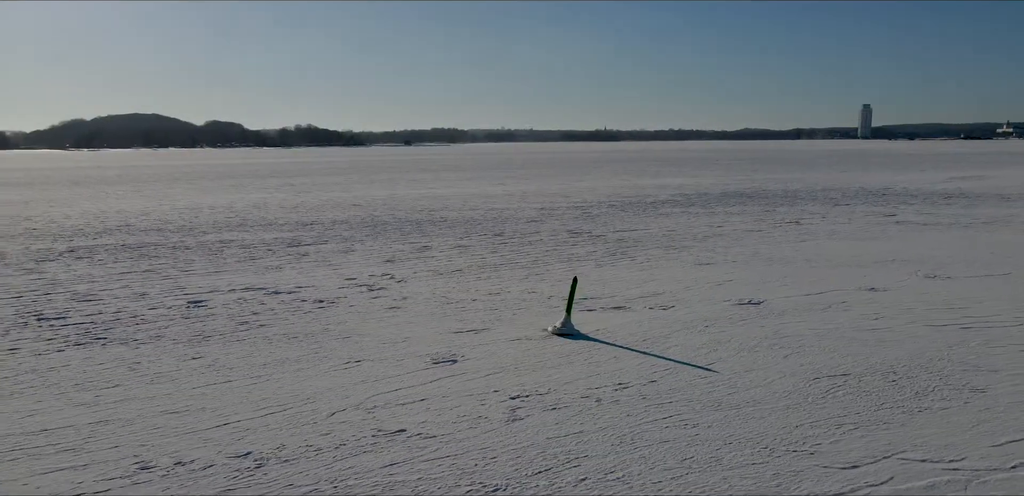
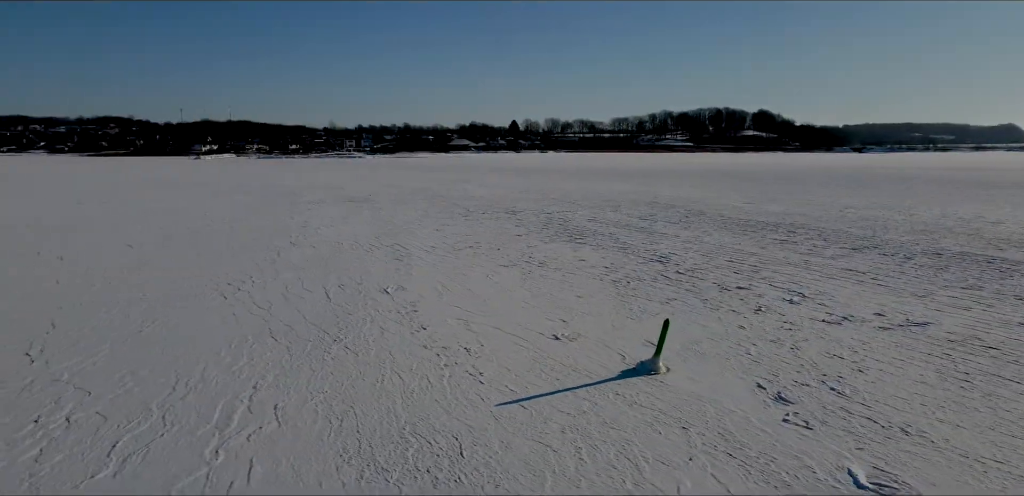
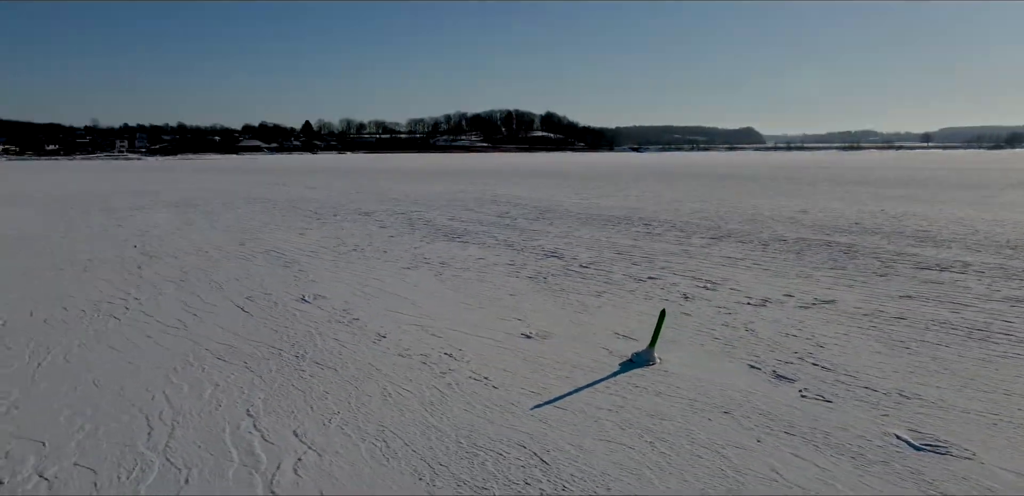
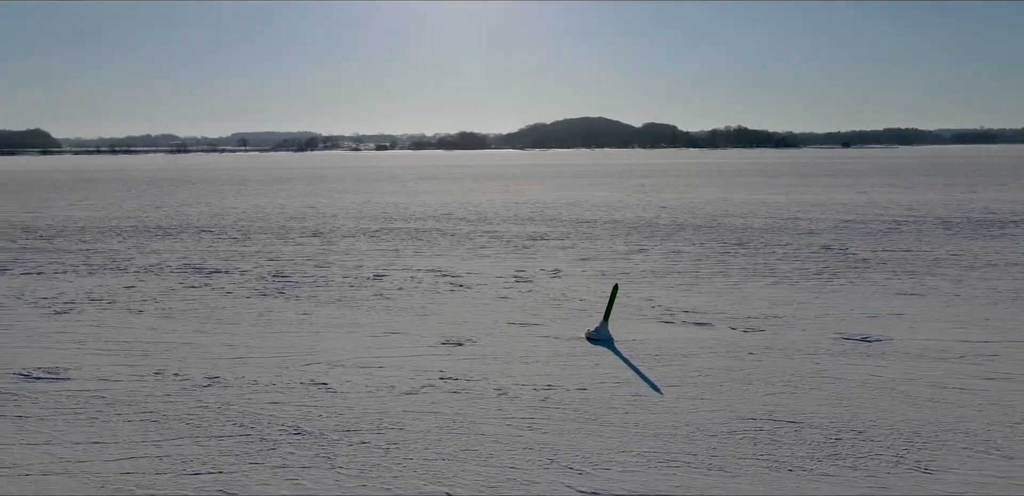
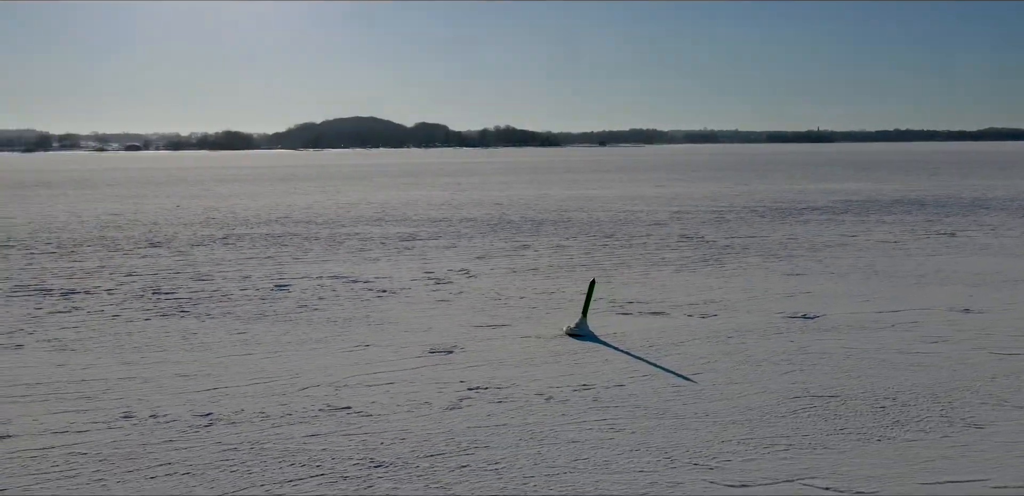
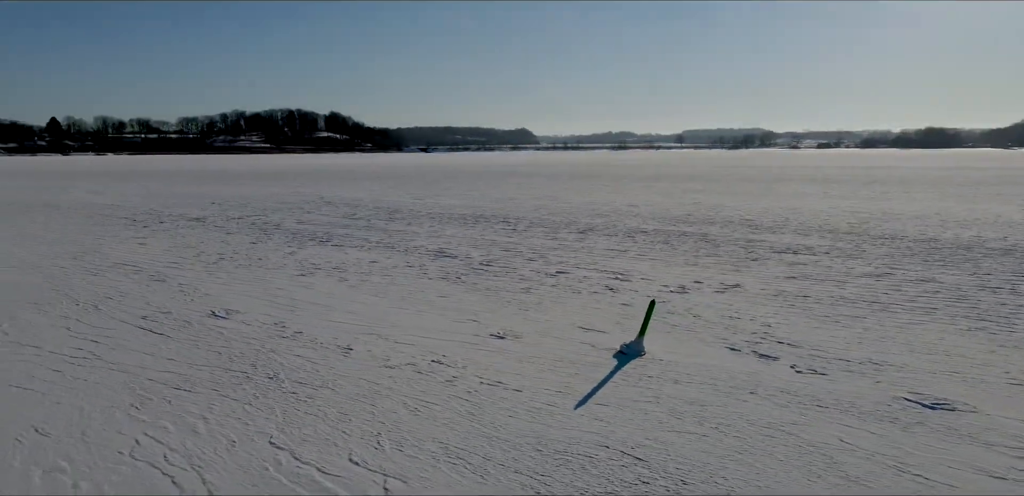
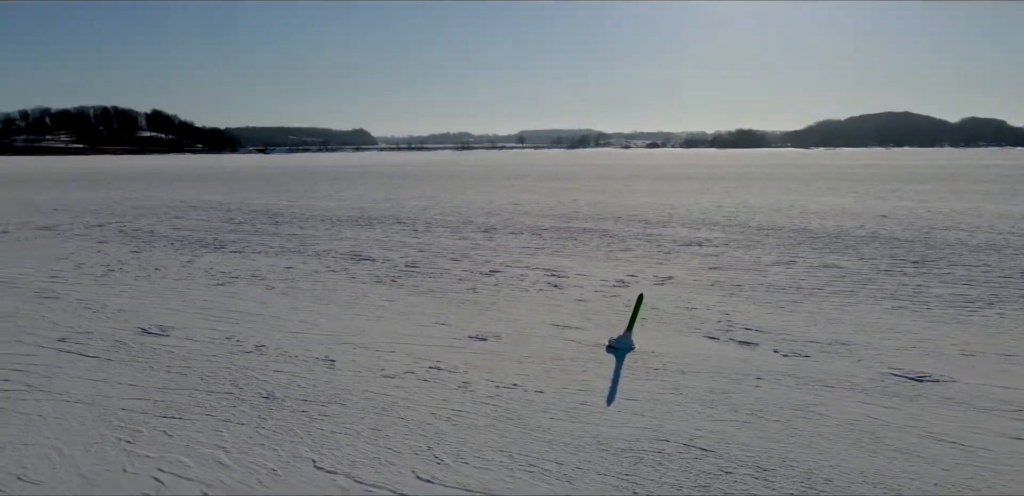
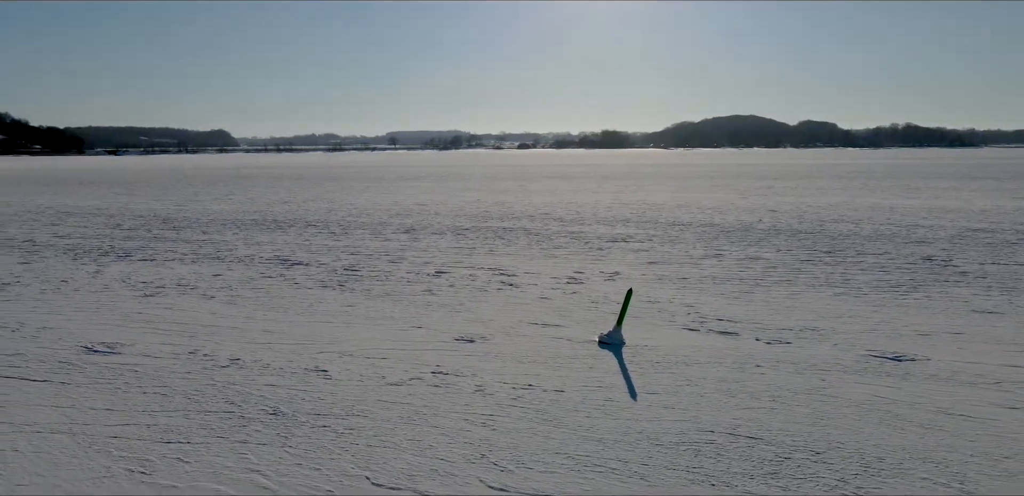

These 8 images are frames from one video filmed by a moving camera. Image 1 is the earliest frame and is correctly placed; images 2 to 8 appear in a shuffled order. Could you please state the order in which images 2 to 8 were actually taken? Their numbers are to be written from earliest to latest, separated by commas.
5, 4, 8, 7, 6, 3, 2
